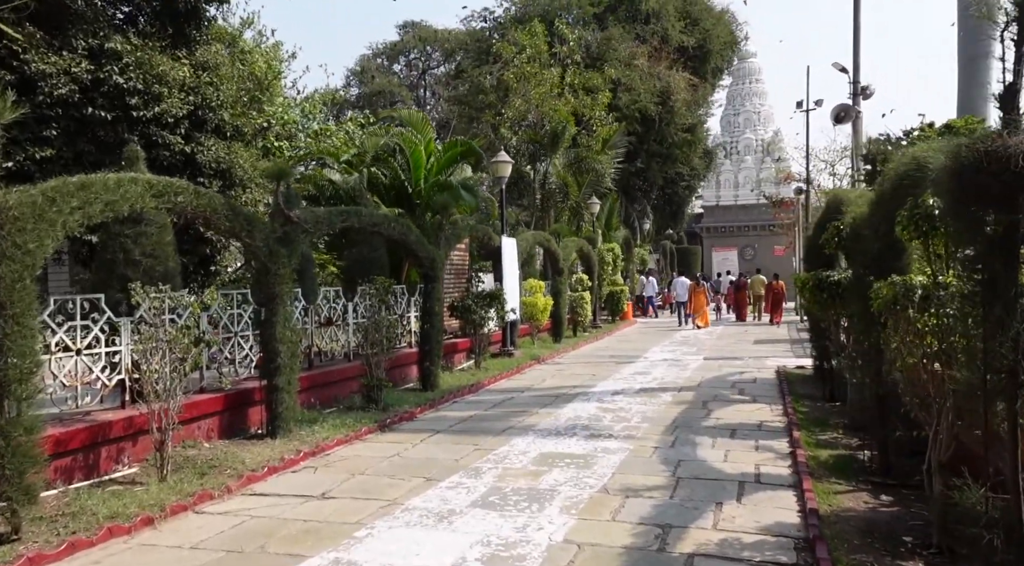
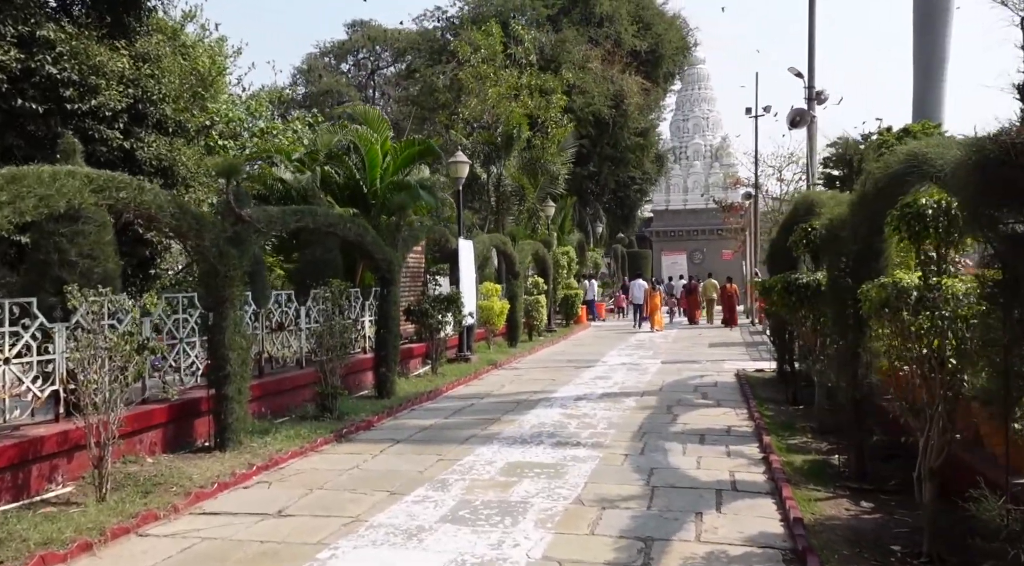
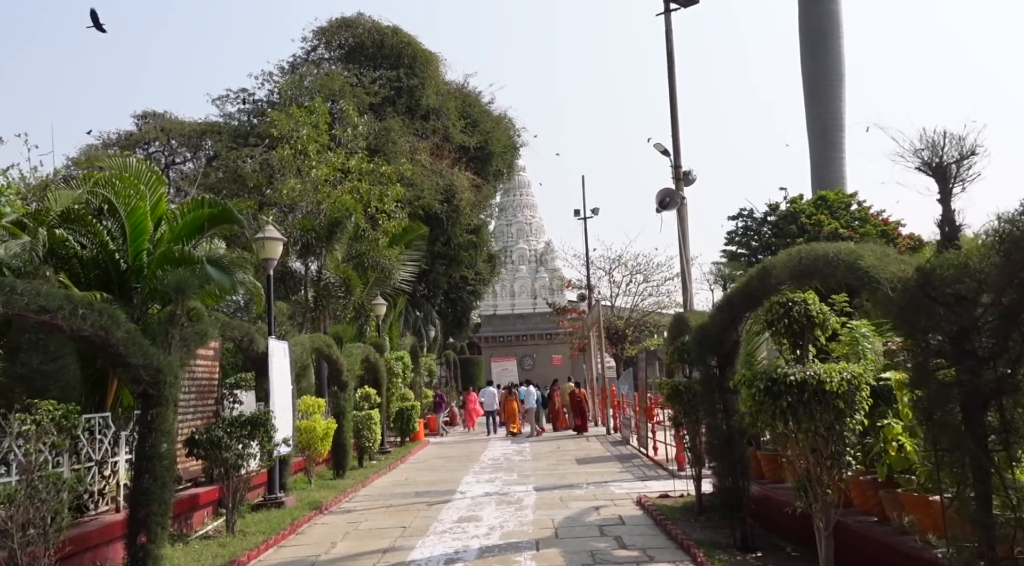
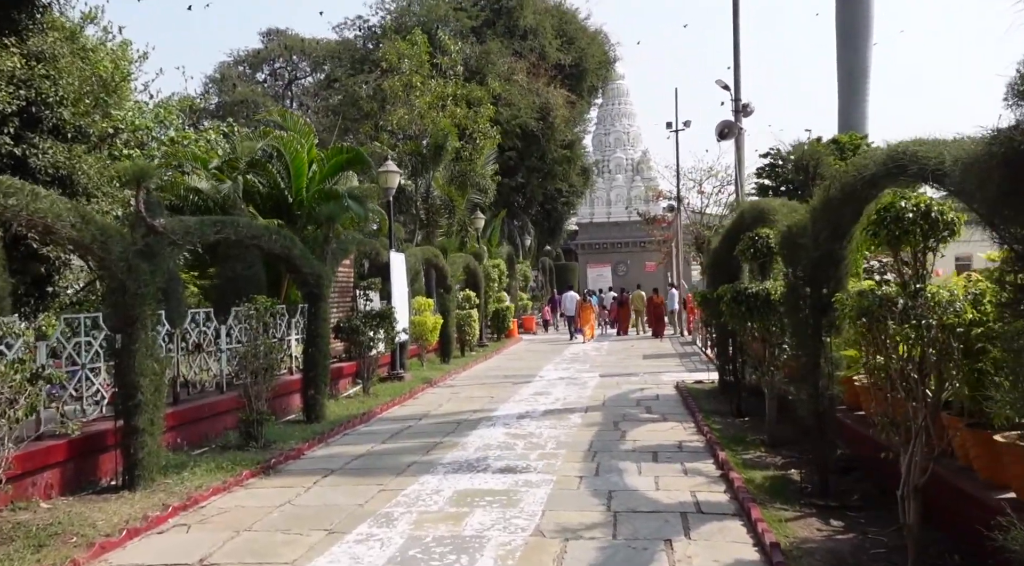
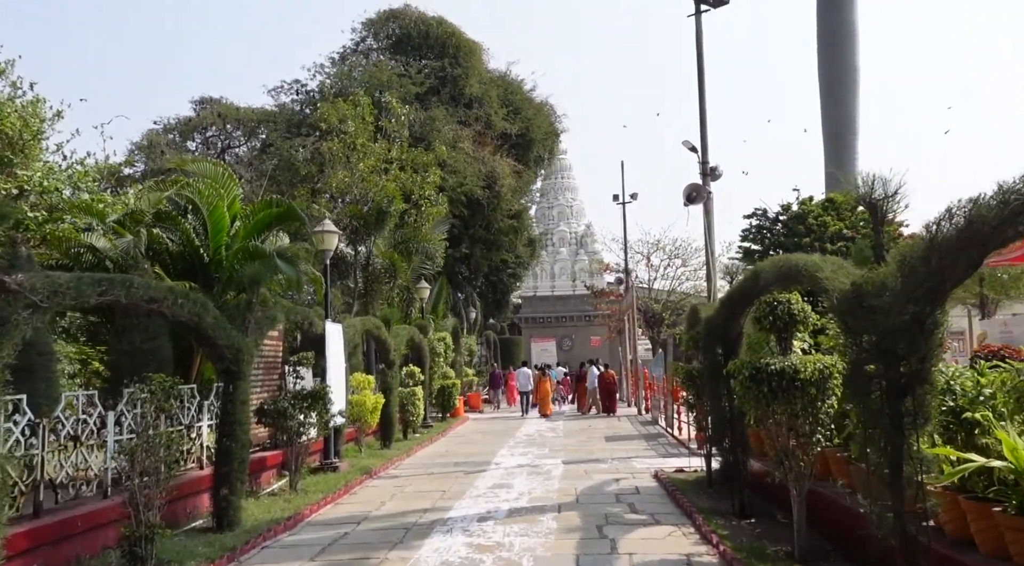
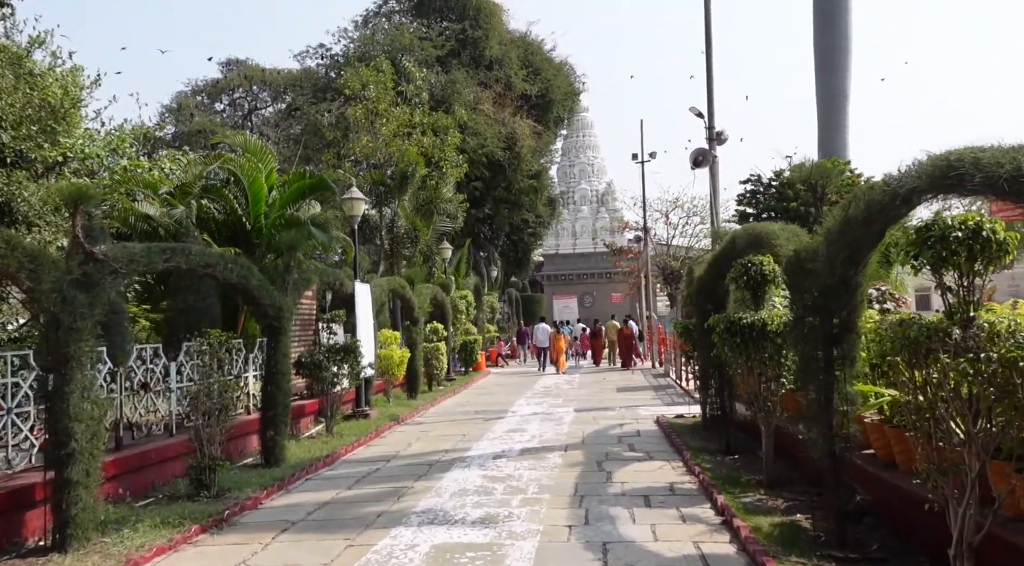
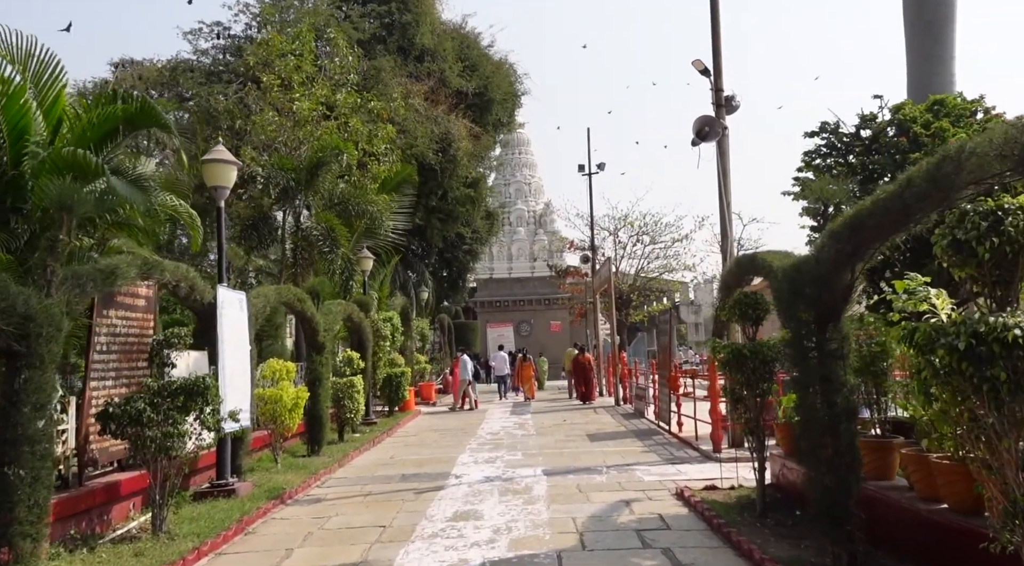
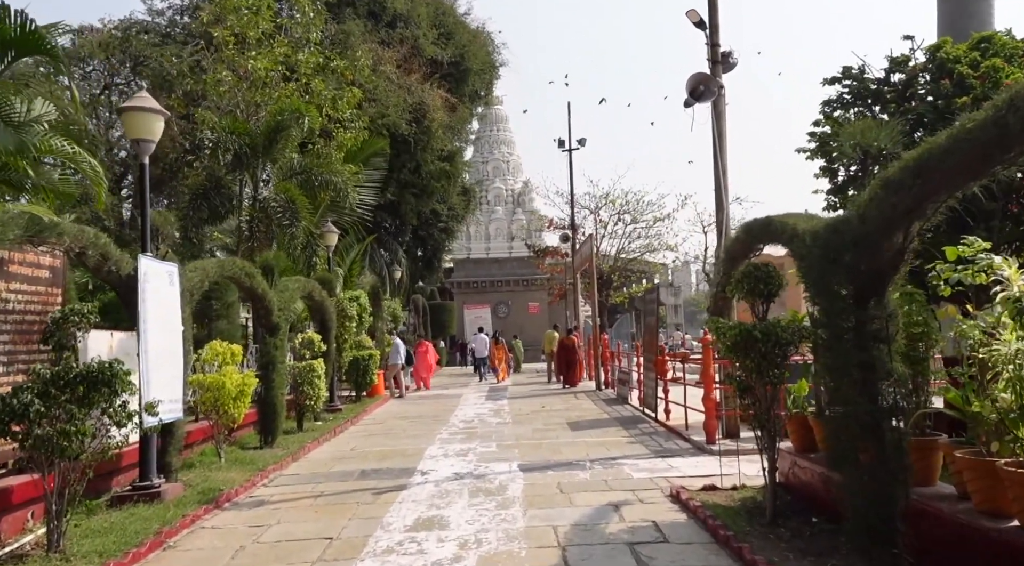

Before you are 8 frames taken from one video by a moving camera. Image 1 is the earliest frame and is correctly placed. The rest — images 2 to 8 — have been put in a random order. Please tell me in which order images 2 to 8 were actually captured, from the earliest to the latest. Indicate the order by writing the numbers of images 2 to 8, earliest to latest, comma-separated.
2, 4, 6, 5, 3, 7, 8
